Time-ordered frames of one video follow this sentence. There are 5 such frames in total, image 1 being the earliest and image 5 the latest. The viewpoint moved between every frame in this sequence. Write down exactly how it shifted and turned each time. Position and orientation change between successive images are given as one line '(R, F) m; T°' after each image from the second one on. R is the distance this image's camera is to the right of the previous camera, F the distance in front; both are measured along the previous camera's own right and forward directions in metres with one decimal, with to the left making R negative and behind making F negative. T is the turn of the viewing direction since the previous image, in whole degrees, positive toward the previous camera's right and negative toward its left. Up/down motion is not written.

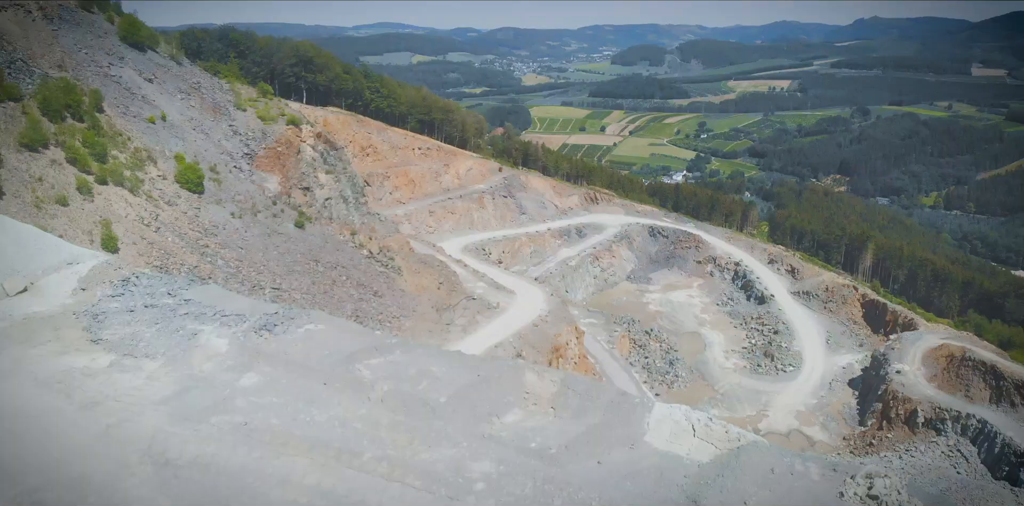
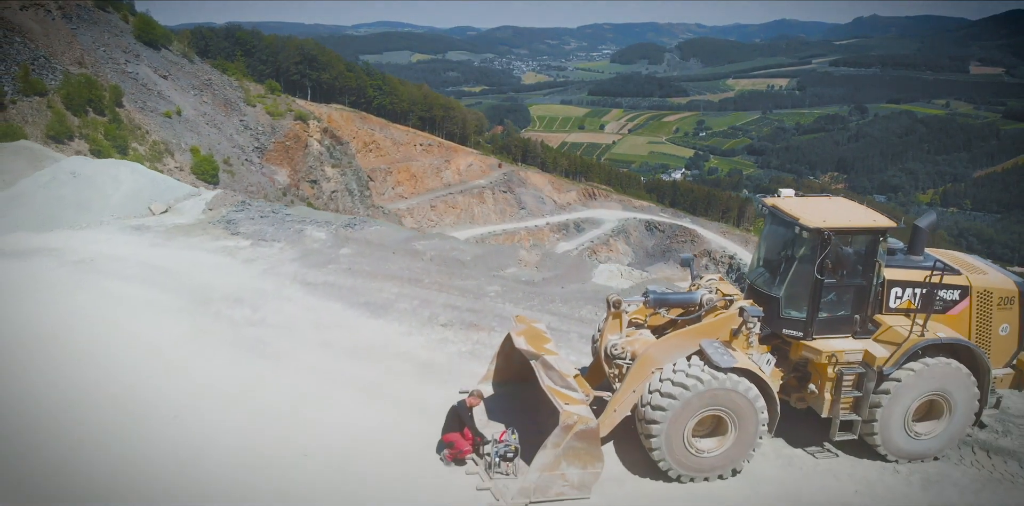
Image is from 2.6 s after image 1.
(0.0, -4.1) m; 0°
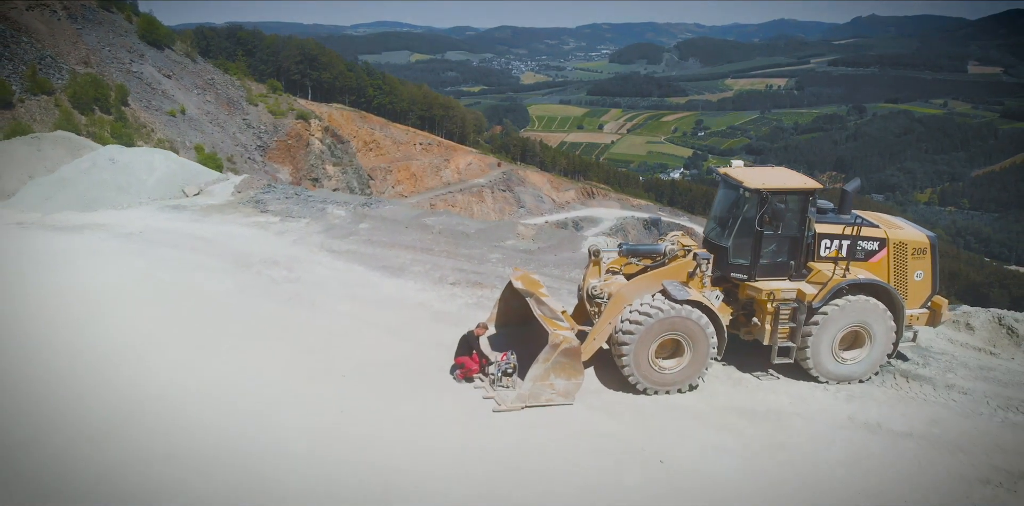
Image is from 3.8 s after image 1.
(0.0, -1.5) m; 0°
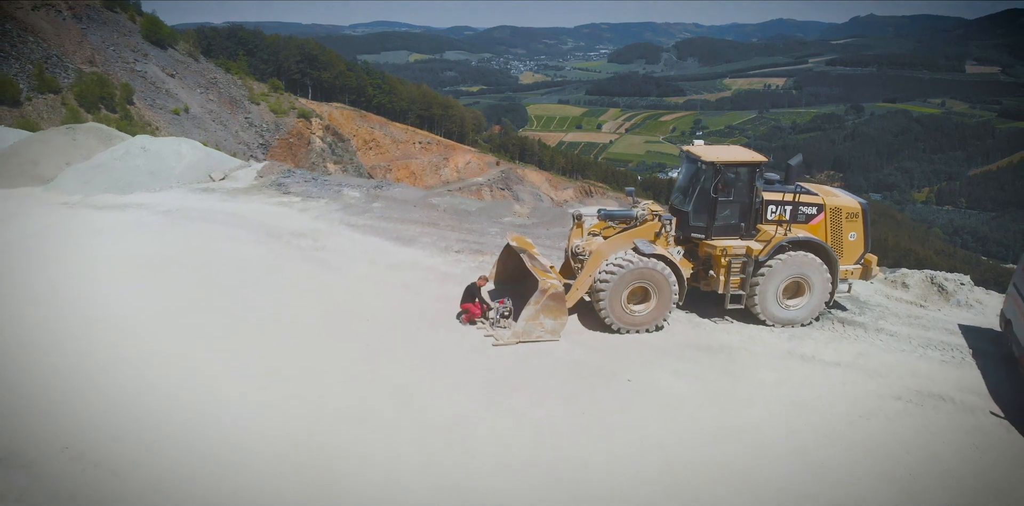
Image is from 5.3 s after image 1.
(0.0, -1.5) m; 0°
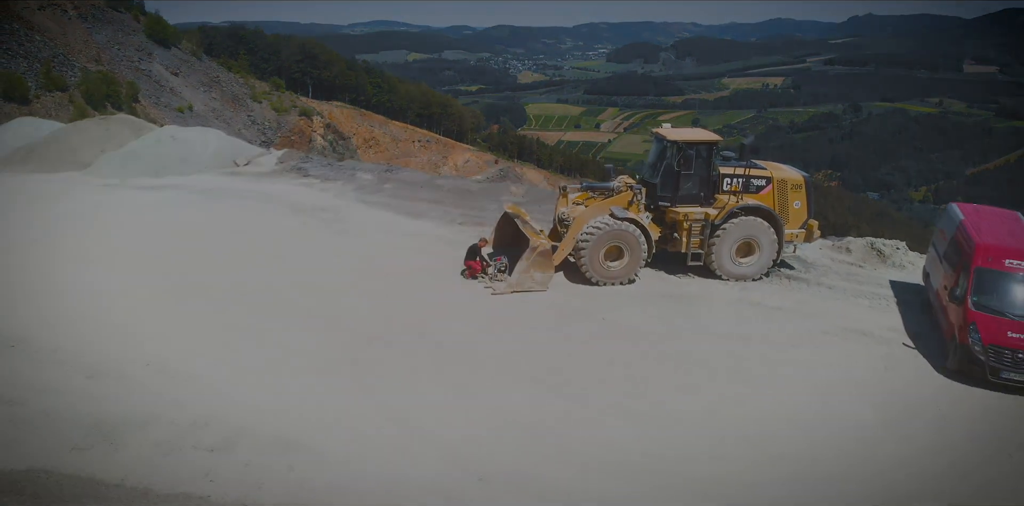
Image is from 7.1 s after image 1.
(+0.1, -1.7) m; 0°
